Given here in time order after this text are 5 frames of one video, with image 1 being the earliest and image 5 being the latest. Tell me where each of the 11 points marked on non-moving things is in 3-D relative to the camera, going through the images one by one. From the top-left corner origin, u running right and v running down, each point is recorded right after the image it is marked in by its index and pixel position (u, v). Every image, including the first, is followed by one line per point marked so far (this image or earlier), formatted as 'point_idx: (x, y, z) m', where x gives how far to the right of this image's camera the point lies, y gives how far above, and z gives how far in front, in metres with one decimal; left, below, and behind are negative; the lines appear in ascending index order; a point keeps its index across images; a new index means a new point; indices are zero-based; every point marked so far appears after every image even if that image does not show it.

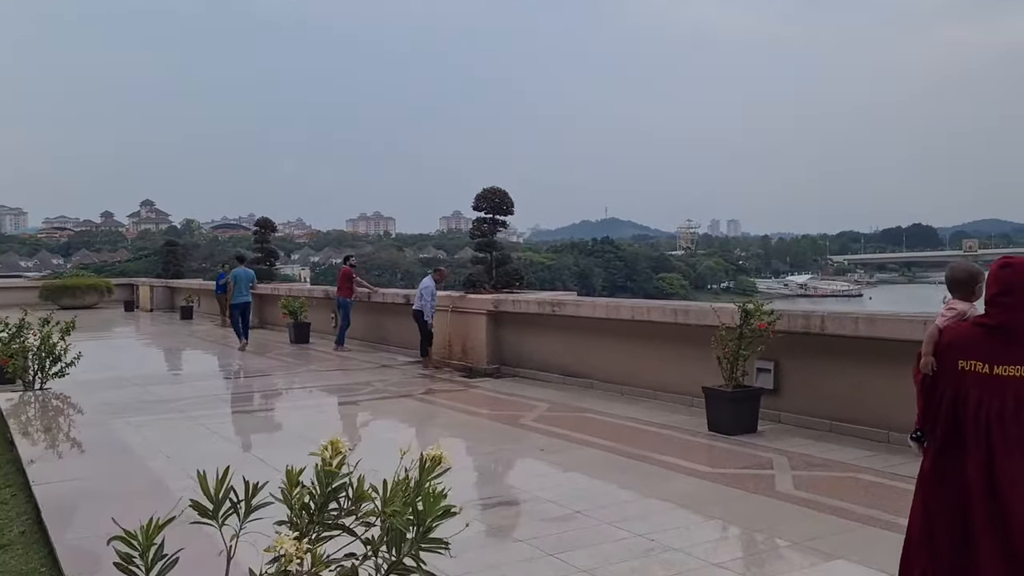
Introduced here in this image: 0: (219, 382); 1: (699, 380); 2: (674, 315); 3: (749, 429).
0: (-3.6, -1.2, +11.2) m
1: (+1.8, -0.9, +8.6) m
2: (+1.5, -0.3, +8.5) m
3: (+1.9, -1.1, +7.2) m
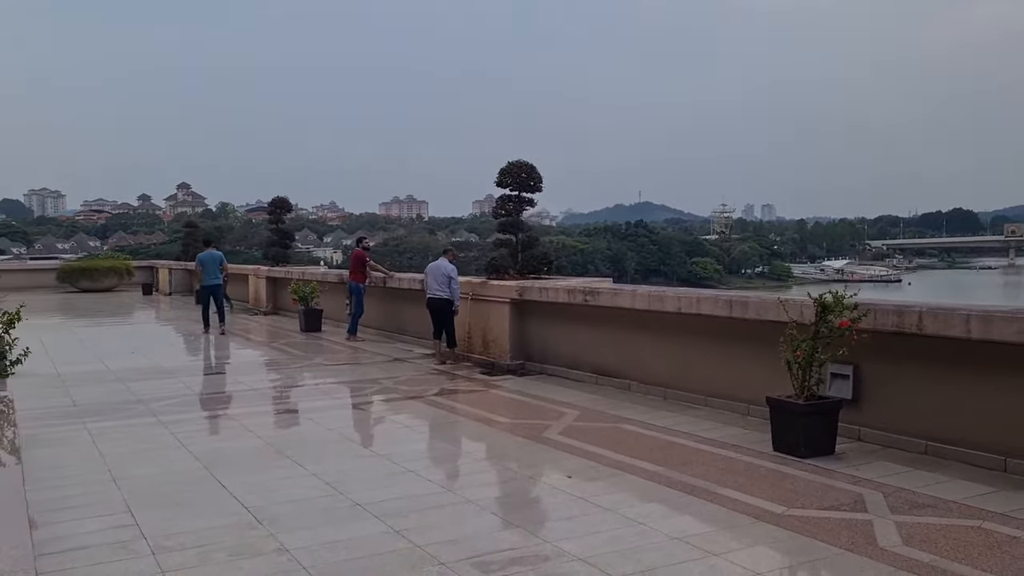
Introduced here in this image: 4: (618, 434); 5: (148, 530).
0: (-3.3, -1.0, +10.0) m
1: (+1.9, -0.8, +7.2) m
2: (+1.7, -0.2, +7.2) m
3: (+2.0, -1.0, +5.9) m
4: (+0.8, -1.1, +6.7) m
5: (-1.8, -1.2, +4.6) m
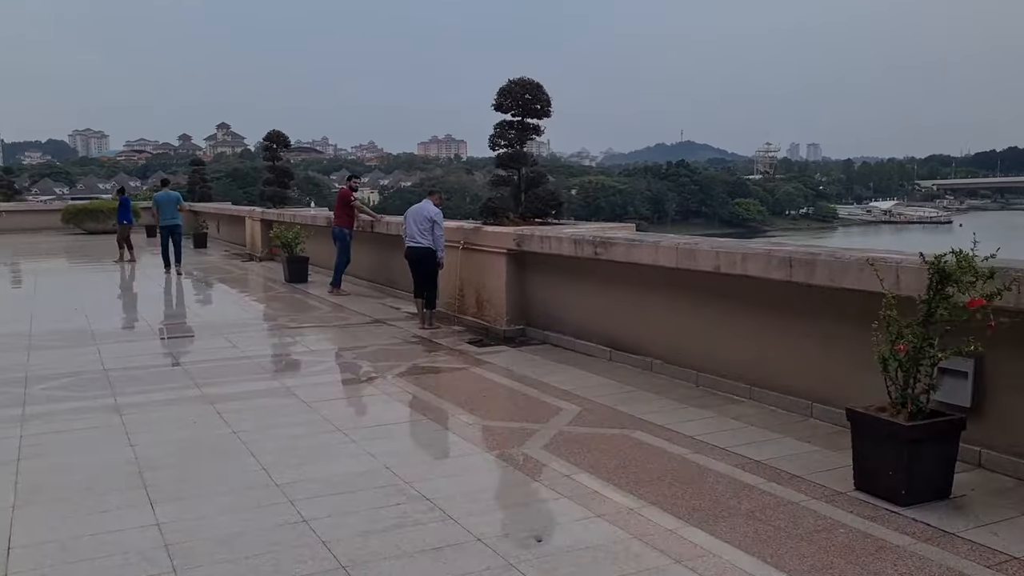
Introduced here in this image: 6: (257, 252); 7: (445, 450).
0: (-3.3, -0.5, +8.2) m
1: (+1.8, -0.5, +5.2) m
2: (+1.6, +0.1, +5.1) m
3: (+1.8, -0.9, +3.9) m
4: (+0.6, -0.8, +4.8) m
5: (-2.1, -1.1, +2.7) m
6: (-5.0, +0.7, +18.0) m
7: (-0.4, -0.9, +4.8) m
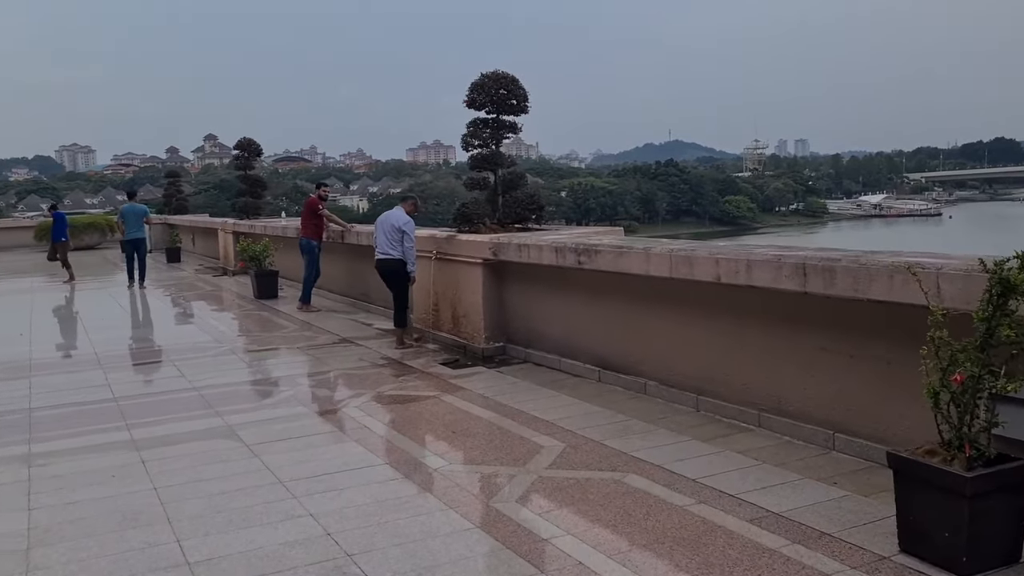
0: (-3.5, -0.7, +7.4) m
1: (+1.6, -0.6, +4.4) m
2: (+1.4, 0.0, +4.3) m
3: (+1.7, -0.9, +3.1) m
4: (+0.5, -0.9, +4.0) m
5: (-2.2, -1.3, +1.9) m
6: (-5.3, +0.4, +17.2) m
7: (-0.5, -1.0, +4.1) m
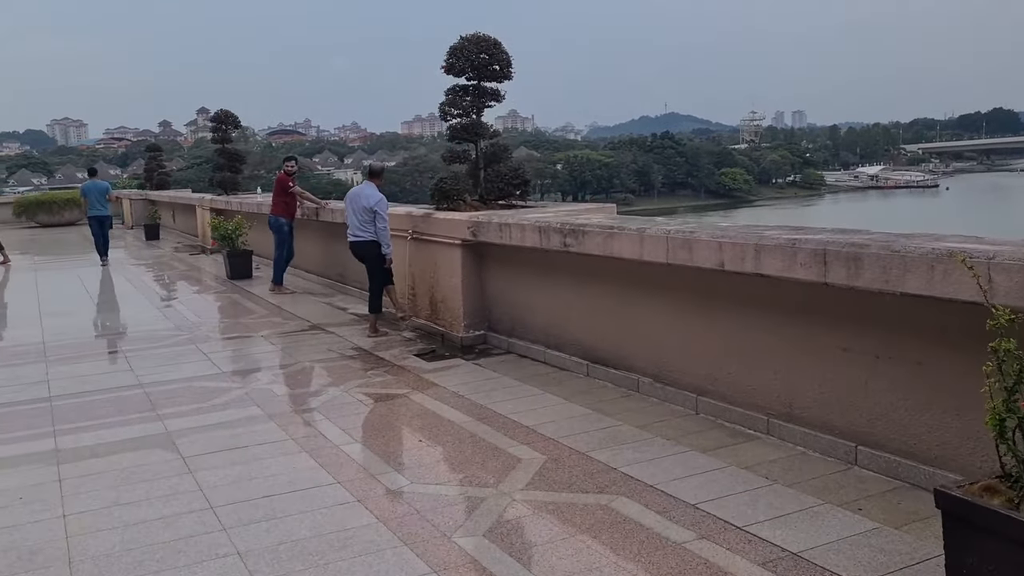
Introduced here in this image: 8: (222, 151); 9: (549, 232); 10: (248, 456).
0: (-3.6, -0.6, +6.8) m
1: (+1.5, -0.5, +3.8) m
2: (+1.3, +0.1, +3.7) m
3: (+1.6, -0.9, +2.5) m
4: (+0.3, -0.9, +3.4) m
5: (-2.3, -1.3, +1.3) m
6: (-5.5, +0.8, +16.5) m
7: (-0.6, -1.0, +3.4) m
8: (-6.2, +2.9, +19.5) m
9: (+0.2, +0.4, +5.7) m
10: (-1.3, -0.8, +4.5) m
